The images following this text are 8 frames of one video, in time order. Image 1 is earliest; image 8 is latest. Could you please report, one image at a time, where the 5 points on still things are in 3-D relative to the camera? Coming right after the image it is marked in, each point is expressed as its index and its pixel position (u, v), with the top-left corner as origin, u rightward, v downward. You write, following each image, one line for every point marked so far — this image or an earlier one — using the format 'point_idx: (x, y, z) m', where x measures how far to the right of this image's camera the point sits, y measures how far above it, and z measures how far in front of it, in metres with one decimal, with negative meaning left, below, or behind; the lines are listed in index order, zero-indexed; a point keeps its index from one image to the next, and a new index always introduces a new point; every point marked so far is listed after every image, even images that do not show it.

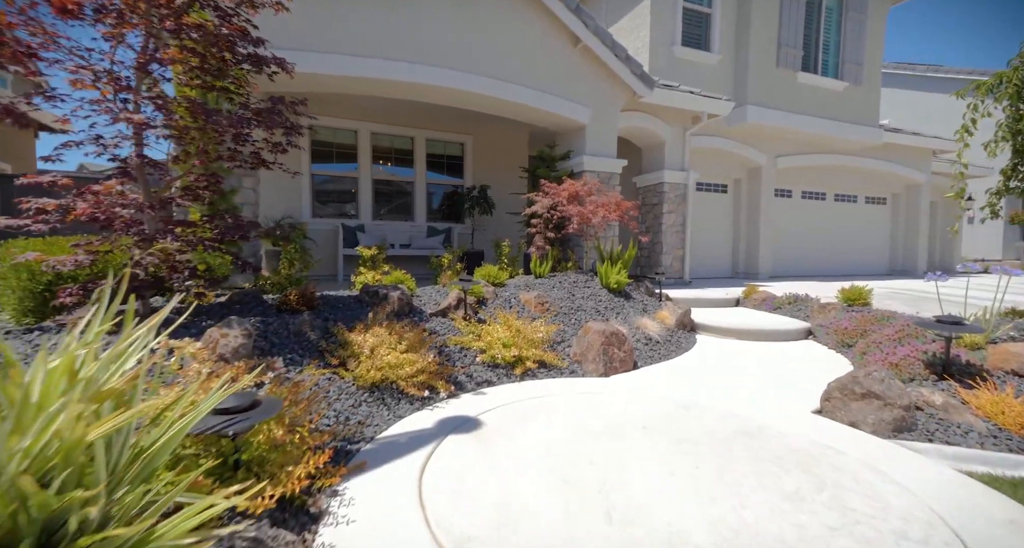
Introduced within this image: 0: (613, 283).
0: (+1.3, -0.1, +6.3) m
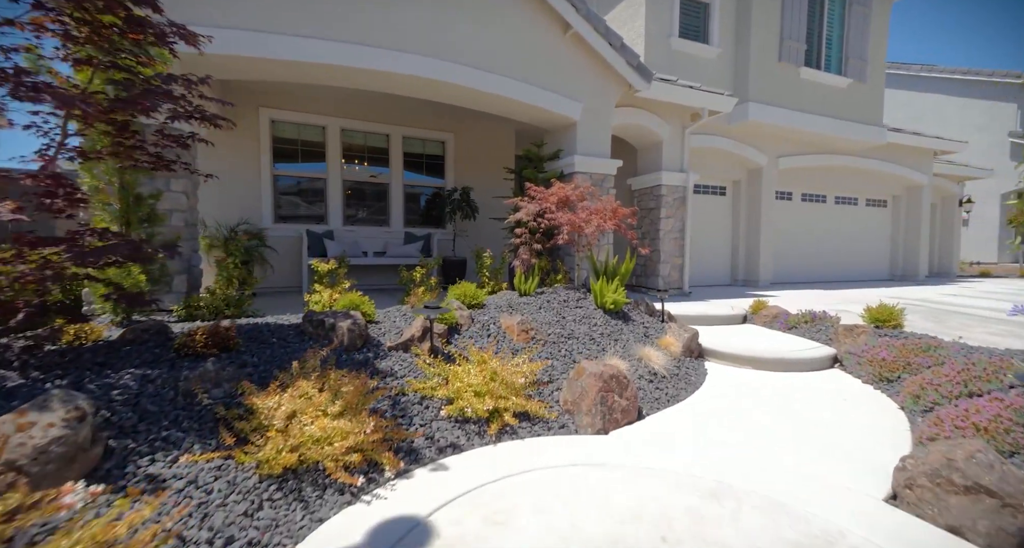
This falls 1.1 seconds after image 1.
0: (+1.1, -0.3, +5.4) m
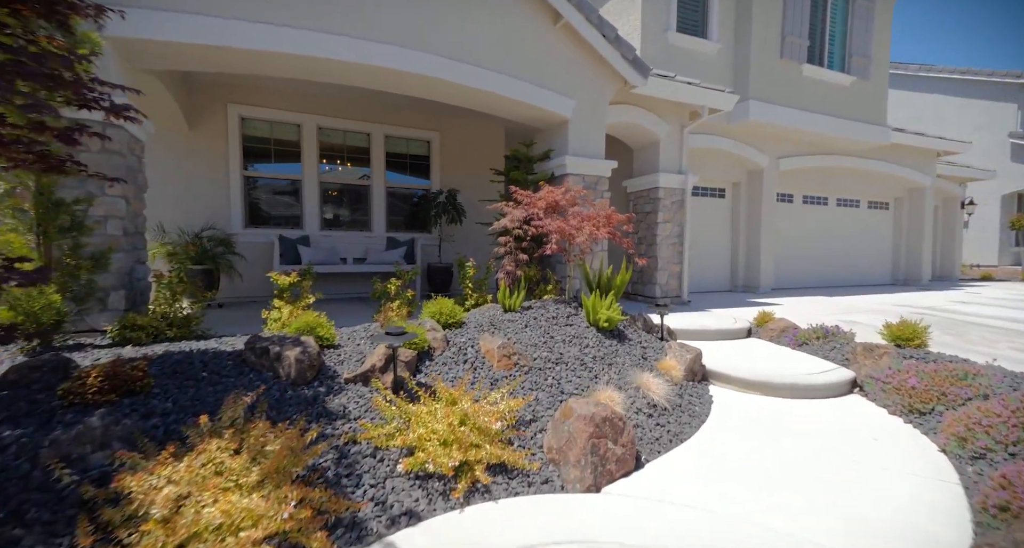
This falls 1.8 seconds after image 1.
0: (+0.9, -0.5, +4.9) m
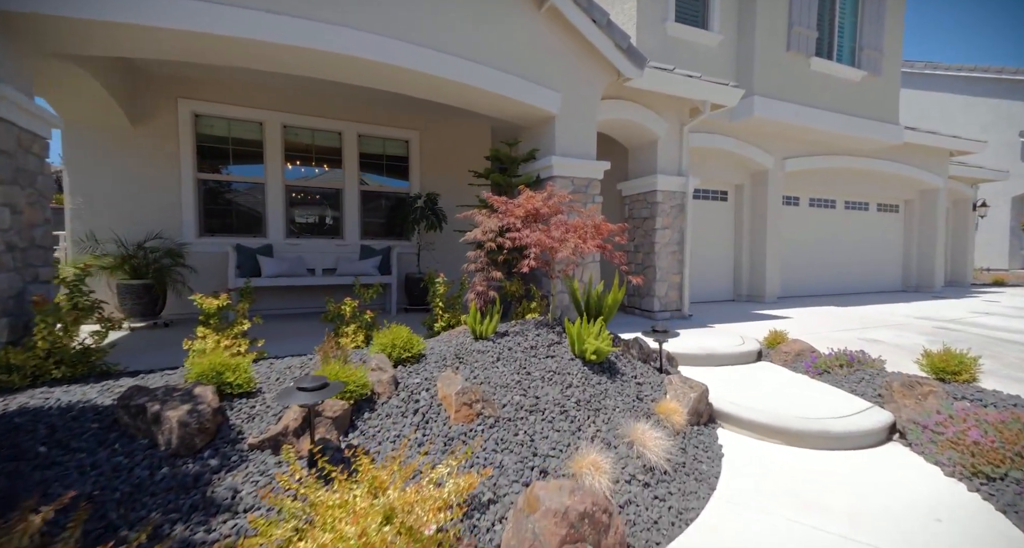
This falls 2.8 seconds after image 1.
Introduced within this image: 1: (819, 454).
0: (+0.7, -0.7, +4.1) m
1: (+2.4, -1.4, +3.7) m
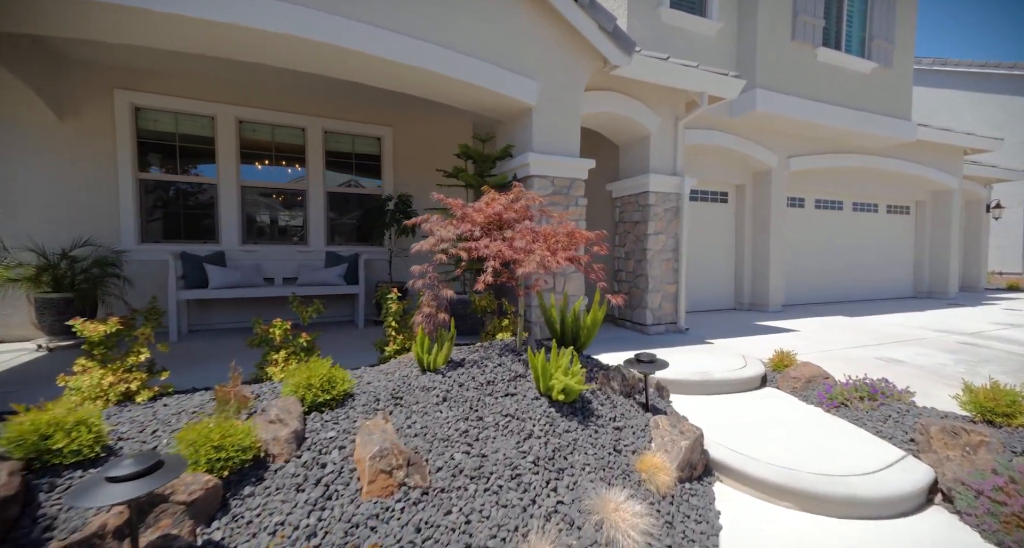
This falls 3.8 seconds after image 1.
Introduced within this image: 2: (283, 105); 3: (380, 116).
0: (+0.3, -0.8, +3.3) m
1: (+2.0, -1.5, +2.9) m
2: (-3.8, +2.8, +7.7) m
3: (-2.4, +2.8, +8.4) m
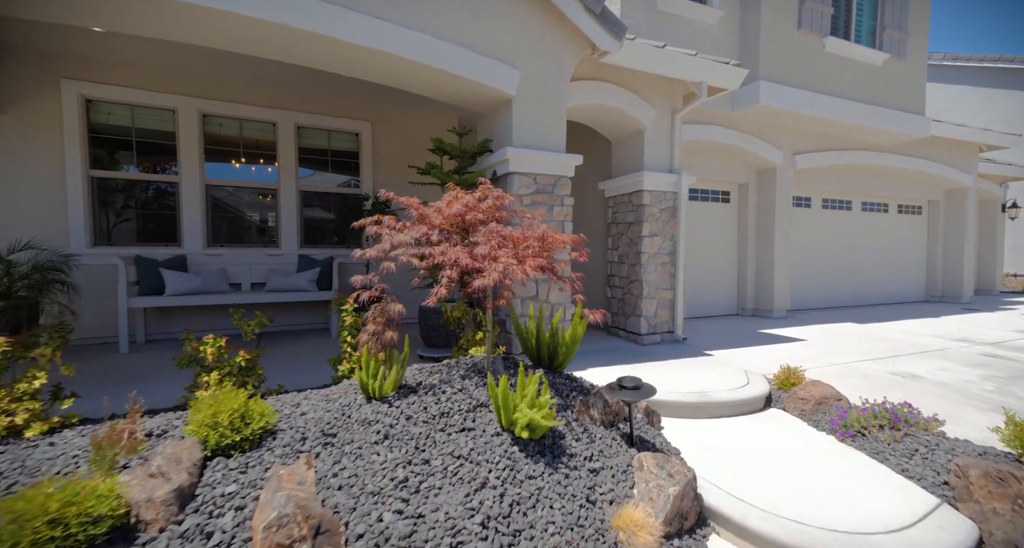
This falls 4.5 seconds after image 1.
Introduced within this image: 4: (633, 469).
0: (0.0, -0.9, +2.8) m
1: (+1.8, -1.6, +2.3) m
2: (-4.0, +2.7, +7.2) m
3: (-2.6, +2.8, +7.9) m
4: (+0.7, -1.2, +2.9) m
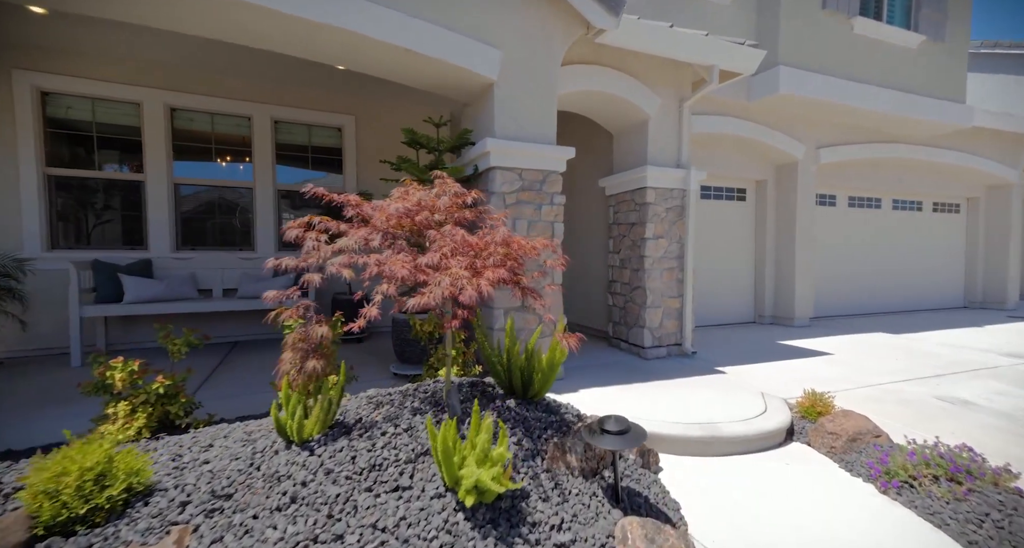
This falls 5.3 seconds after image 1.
0: (-0.2, -1.0, +2.1) m
1: (+1.5, -1.7, +1.6) m
2: (-4.1, +2.6, +6.7) m
3: (-2.7, +2.7, +7.3) m
4: (+0.5, -1.3, +2.2) m
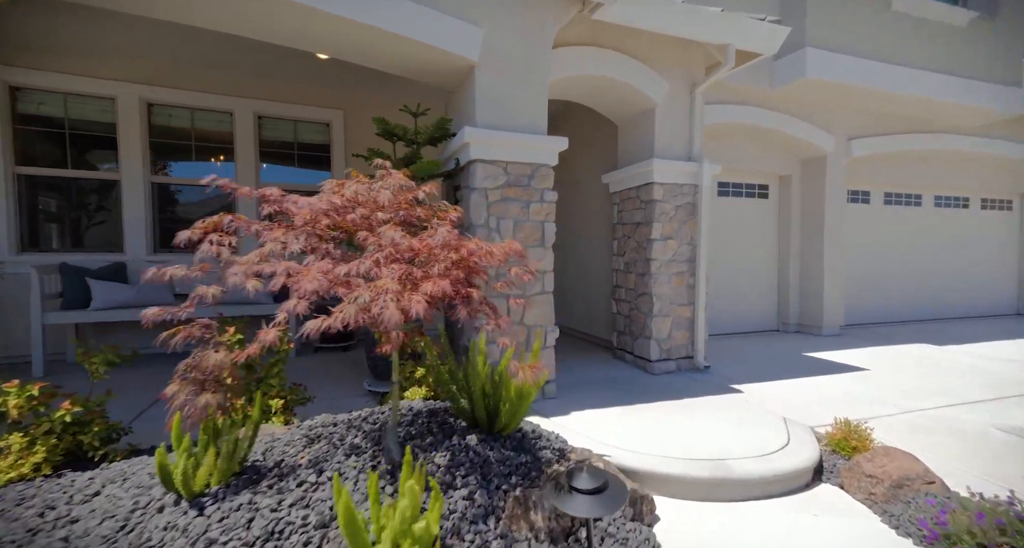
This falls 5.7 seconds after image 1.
0: (-0.5, -1.0, +1.6) m
1: (+1.2, -1.8, +1.0) m
2: (-4.2, +2.6, +6.3) m
3: (-2.7, +2.6, +6.9) m
4: (+0.2, -1.3, +1.6) m
